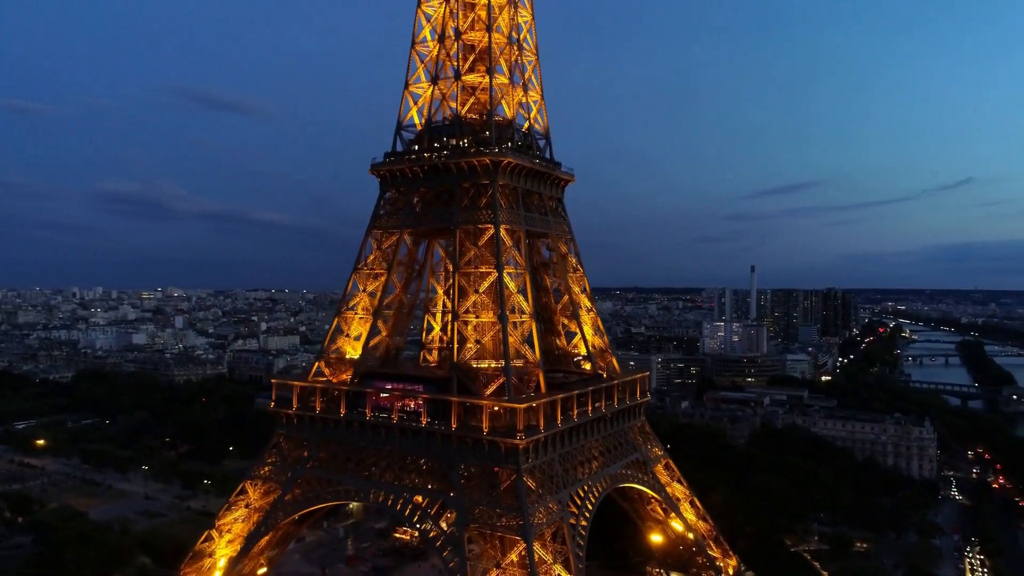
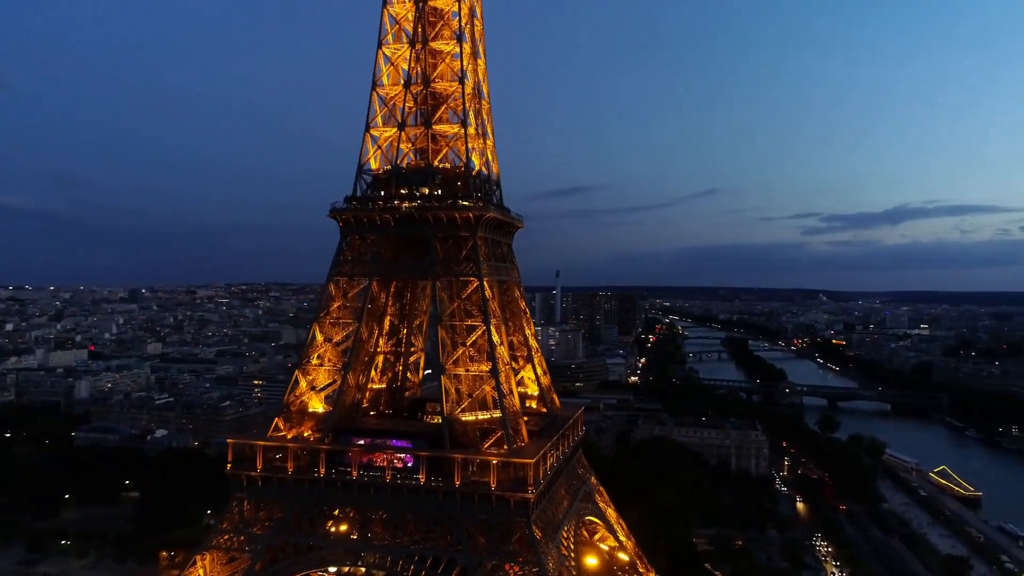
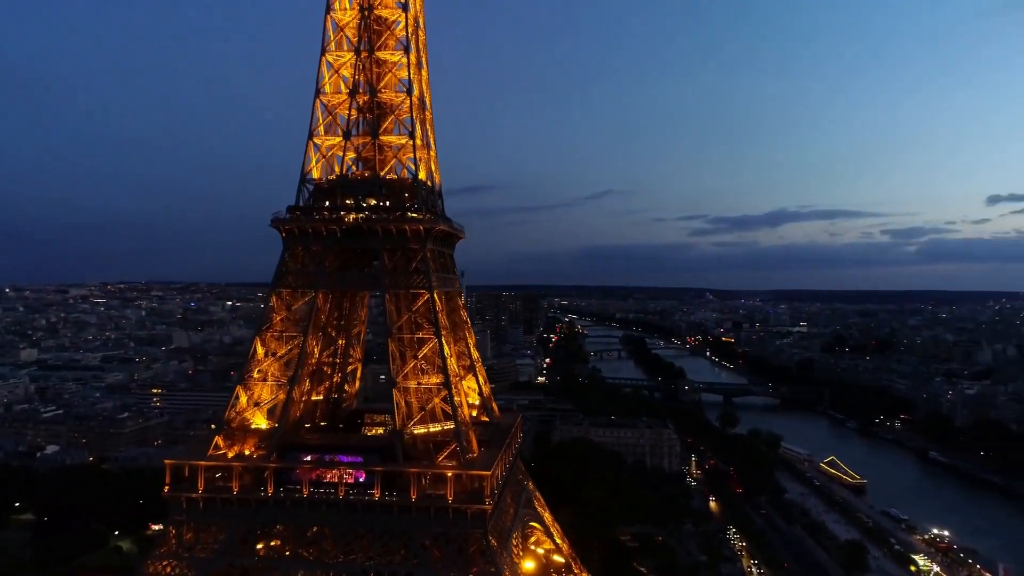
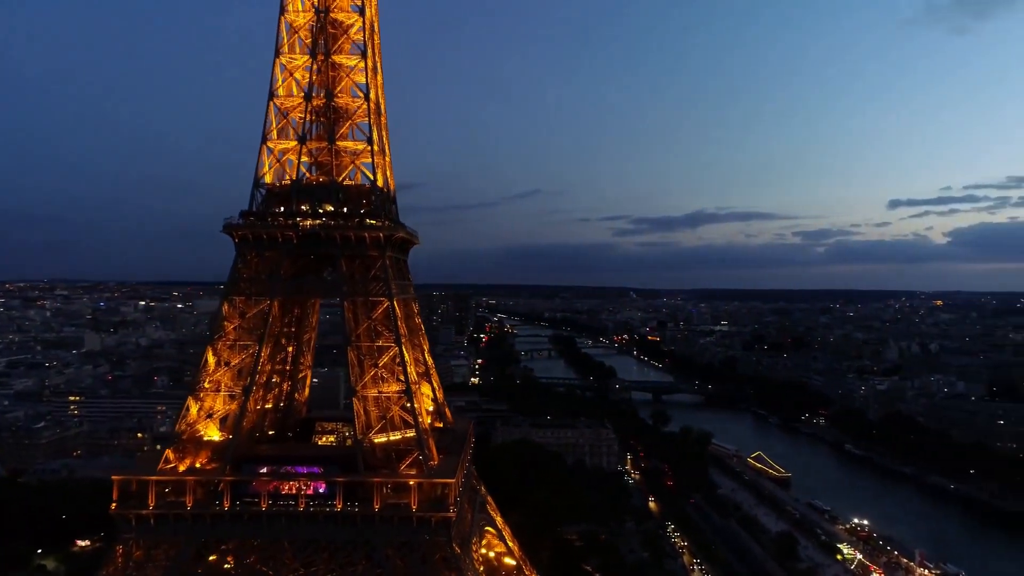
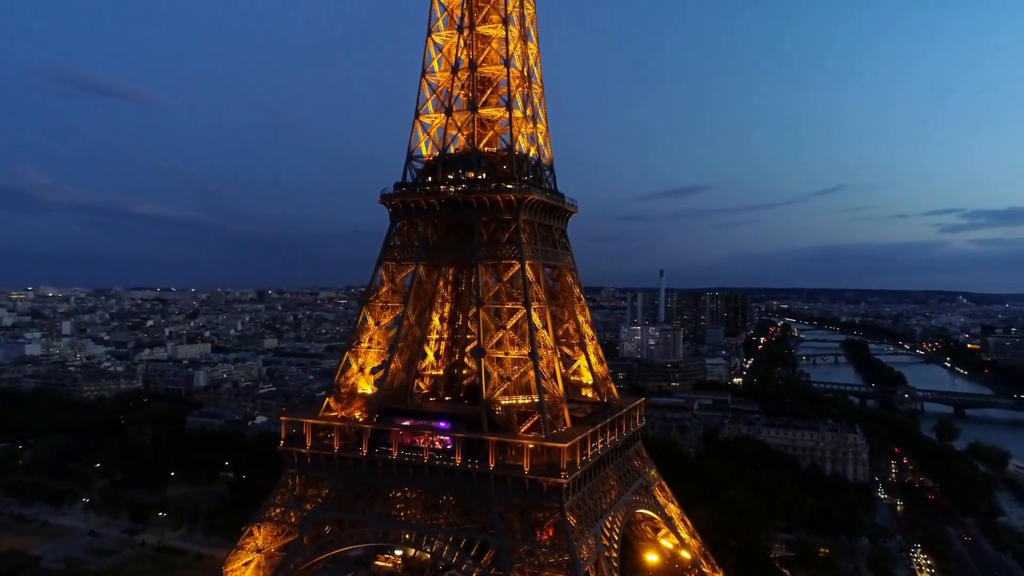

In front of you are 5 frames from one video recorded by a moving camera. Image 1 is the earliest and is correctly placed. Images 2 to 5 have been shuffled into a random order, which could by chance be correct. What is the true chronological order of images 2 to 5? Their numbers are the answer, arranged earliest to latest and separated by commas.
5, 2, 3, 4
